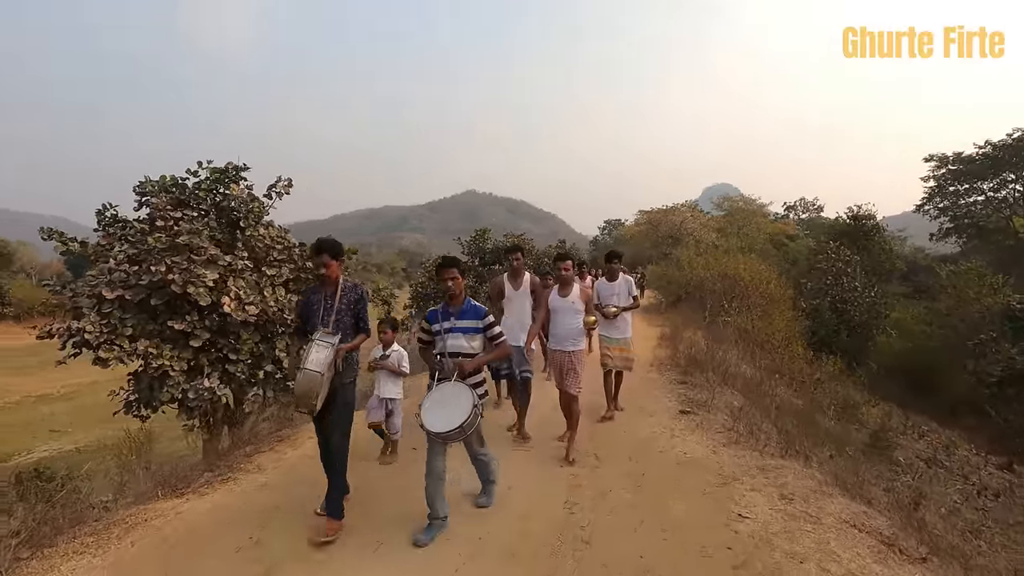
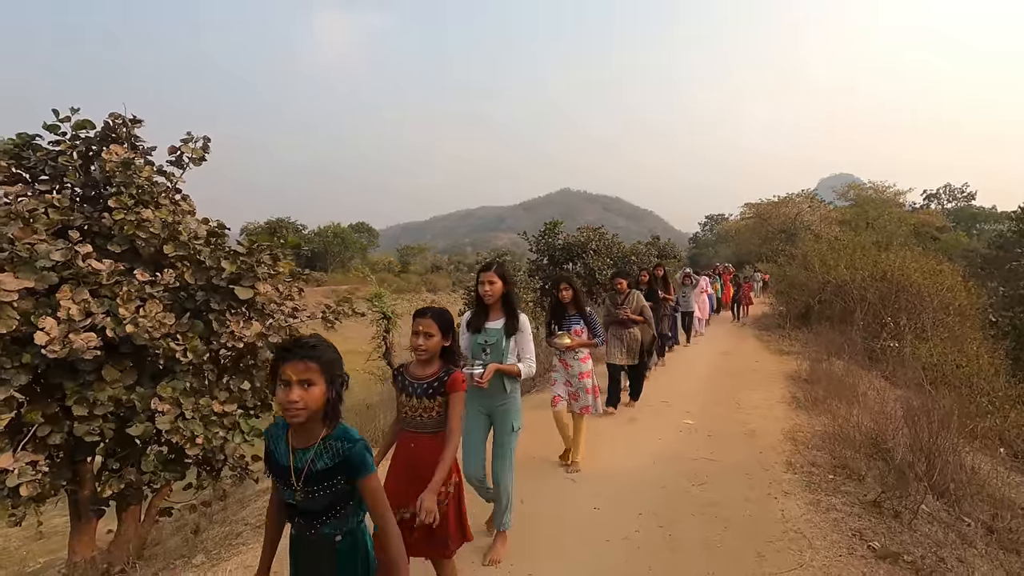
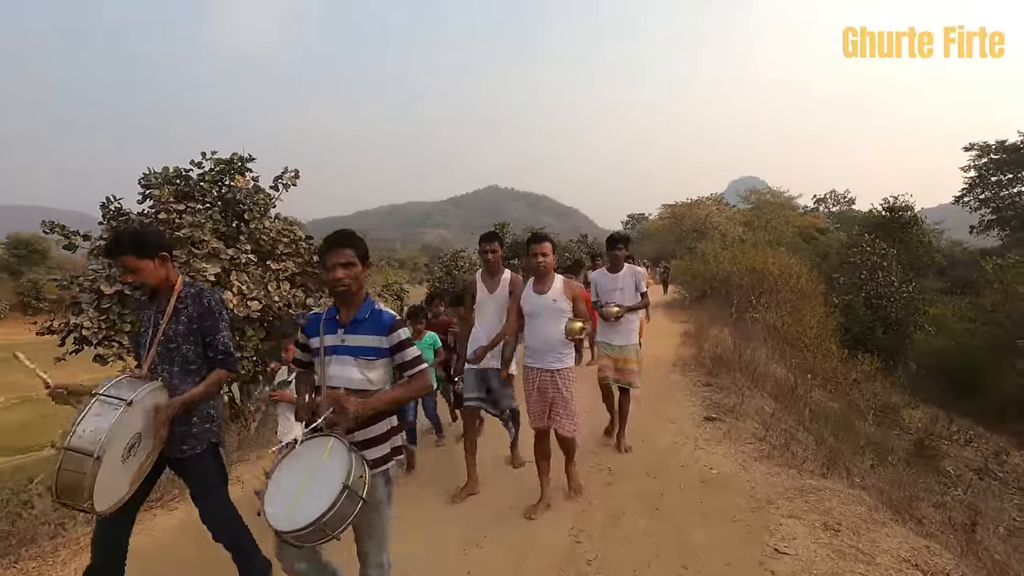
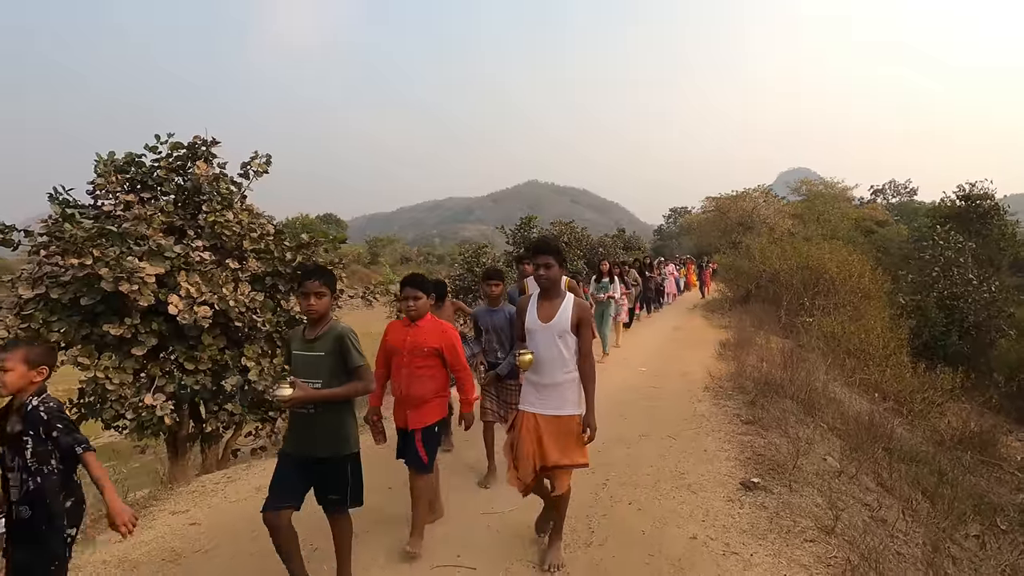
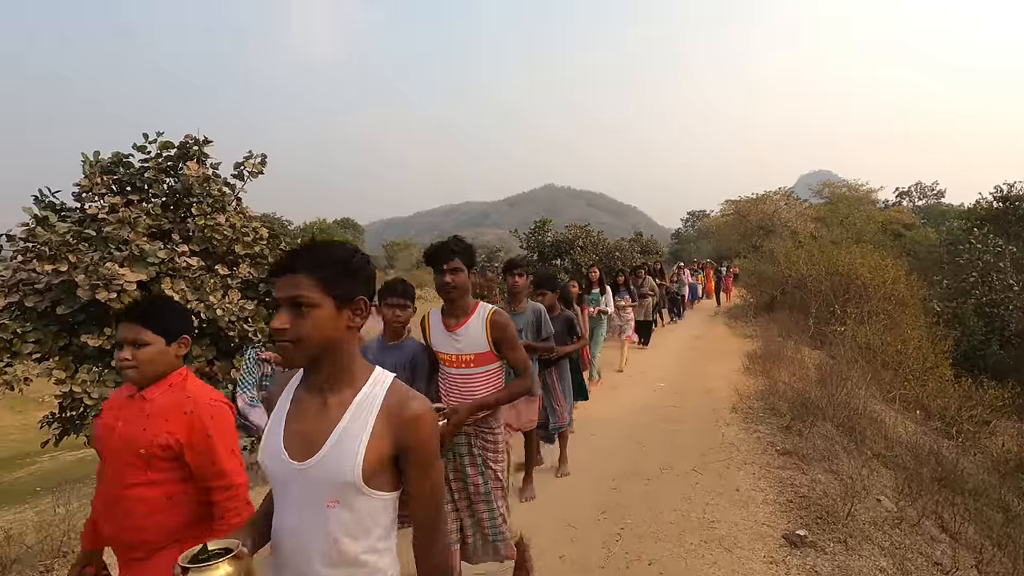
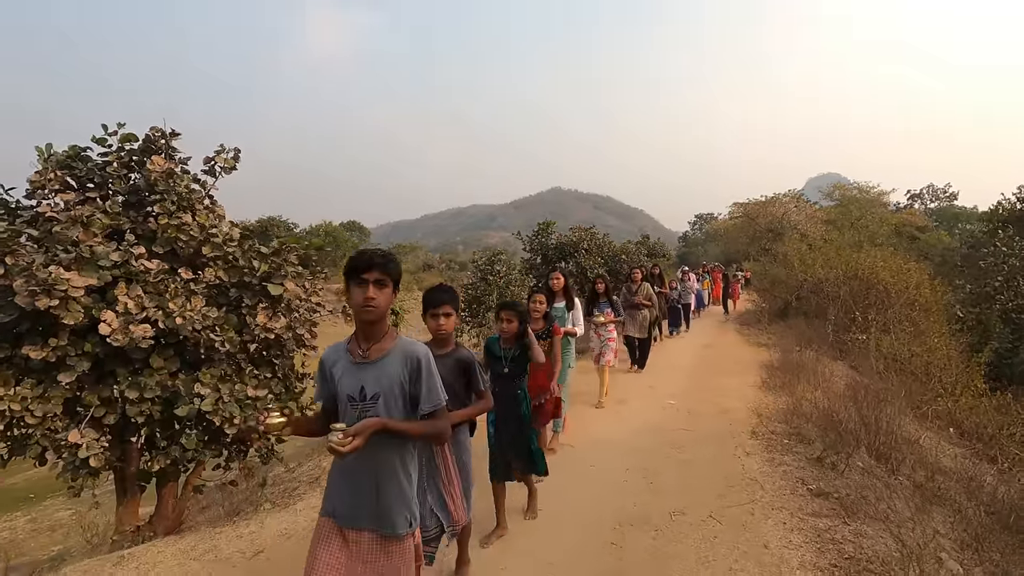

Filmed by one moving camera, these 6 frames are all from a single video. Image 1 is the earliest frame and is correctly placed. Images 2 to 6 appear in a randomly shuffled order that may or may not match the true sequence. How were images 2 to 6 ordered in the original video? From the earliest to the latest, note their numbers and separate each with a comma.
3, 4, 5, 6, 2
